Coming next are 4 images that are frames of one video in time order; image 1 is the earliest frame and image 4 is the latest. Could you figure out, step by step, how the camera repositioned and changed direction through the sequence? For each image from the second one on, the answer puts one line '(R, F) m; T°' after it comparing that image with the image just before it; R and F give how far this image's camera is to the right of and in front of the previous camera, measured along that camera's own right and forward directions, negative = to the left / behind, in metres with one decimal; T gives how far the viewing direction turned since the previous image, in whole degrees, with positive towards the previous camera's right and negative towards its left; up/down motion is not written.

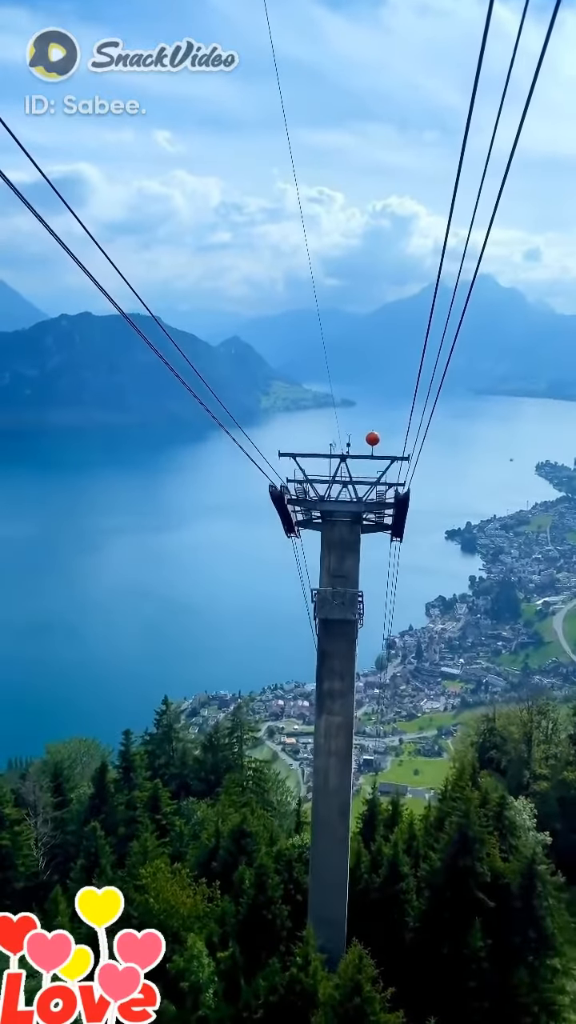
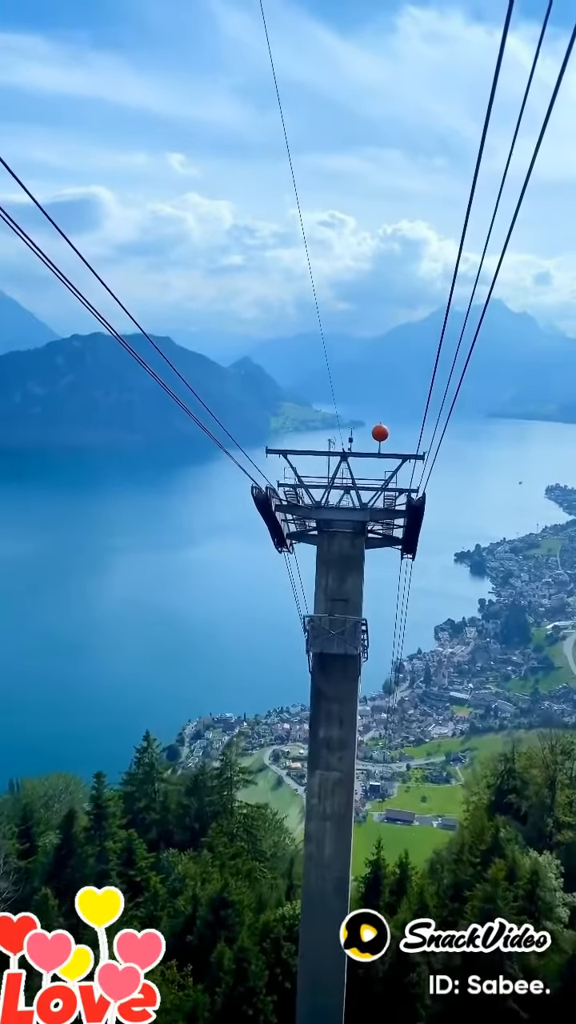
(+0.1, +0.9) m; -1°
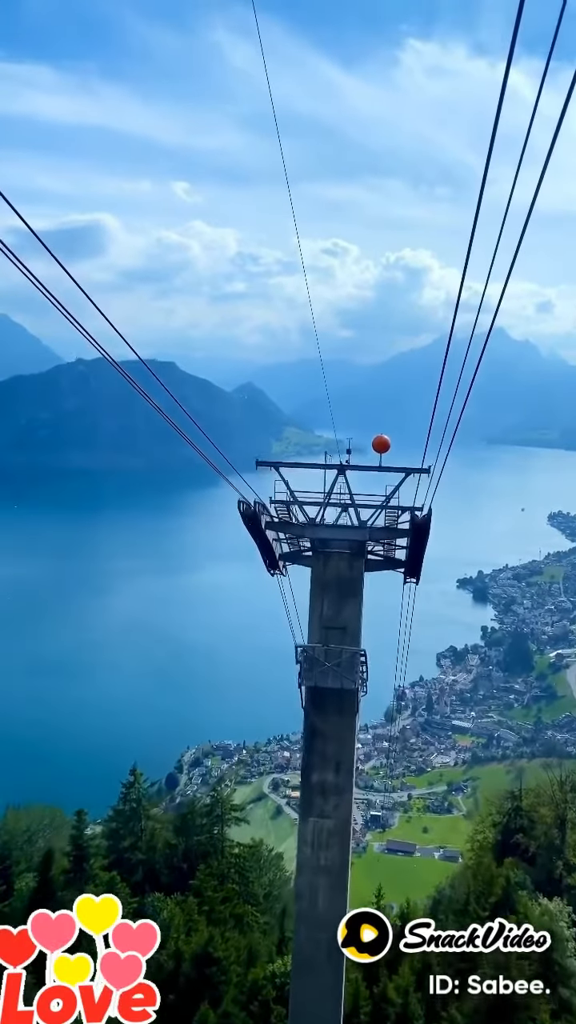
(0.0, +0.4) m; 0°
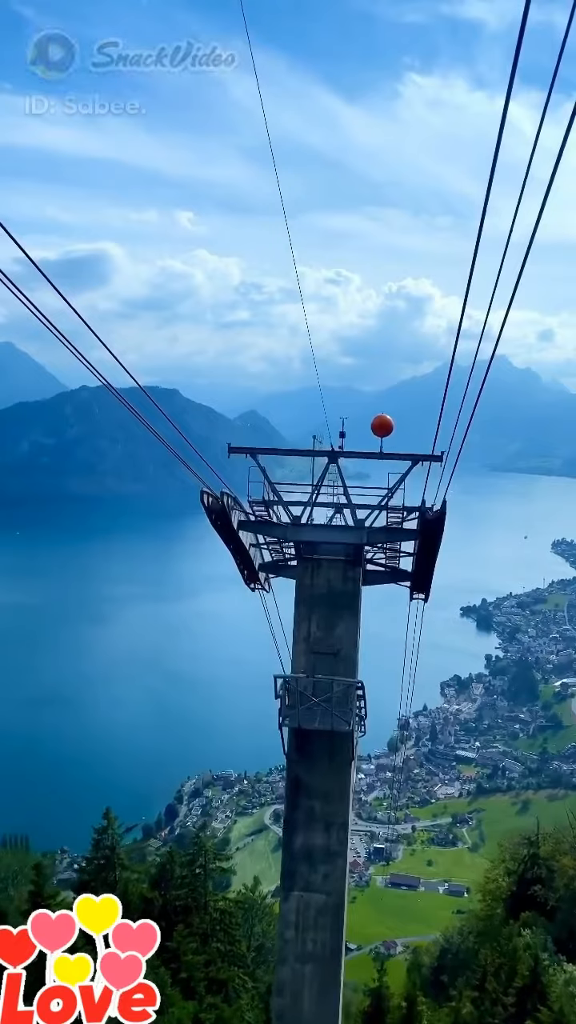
(+0.1, +0.7) m; 0°
